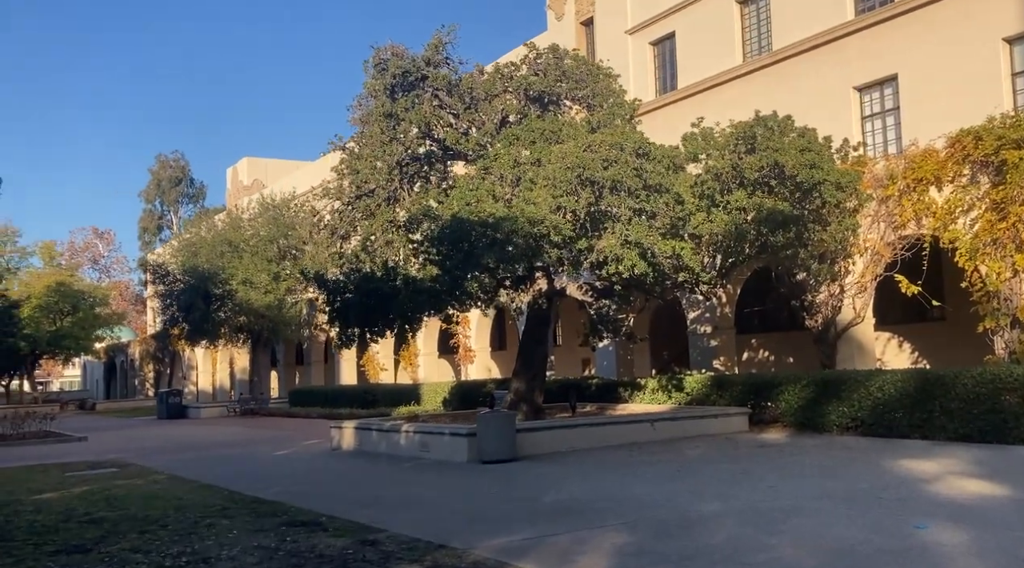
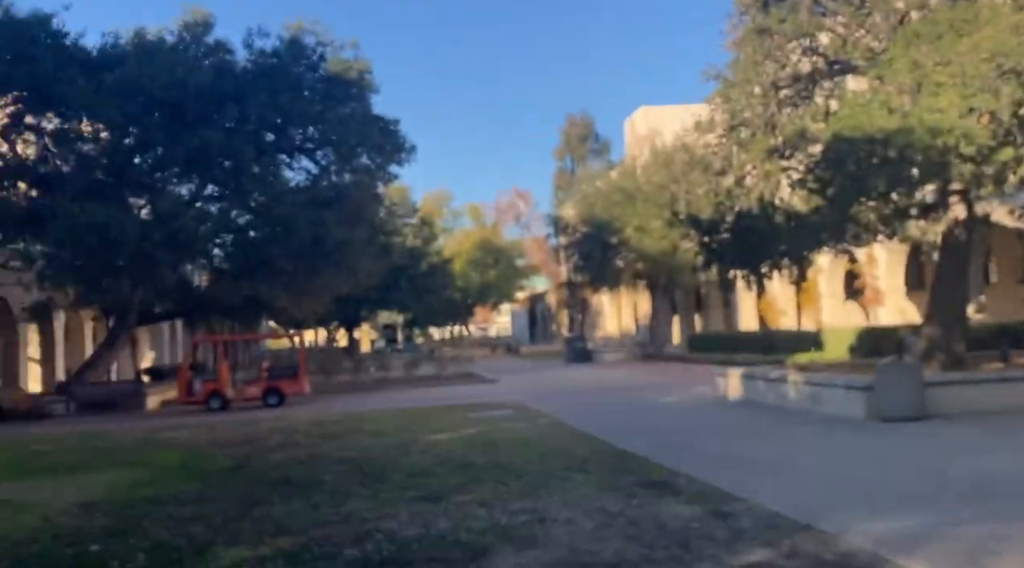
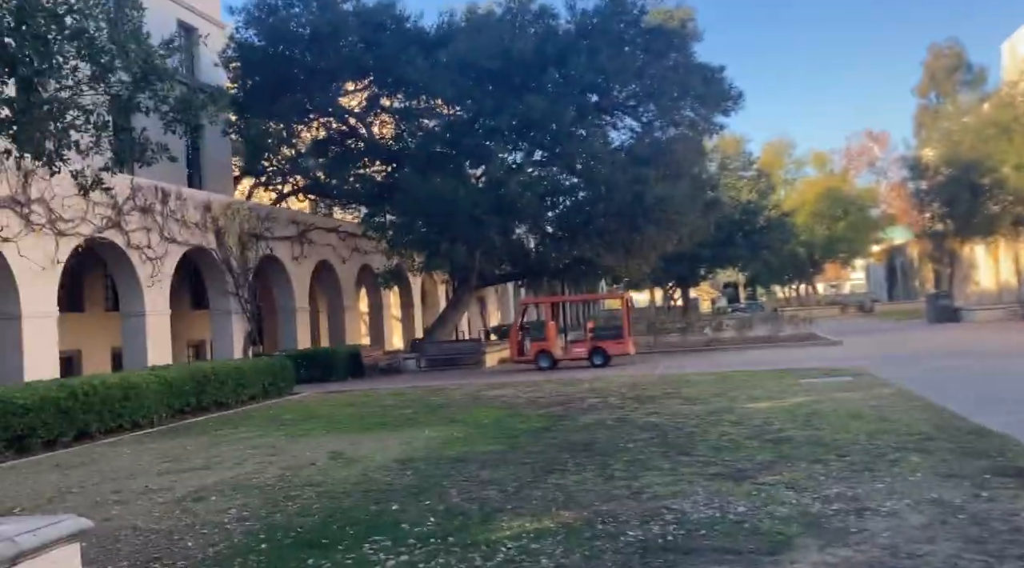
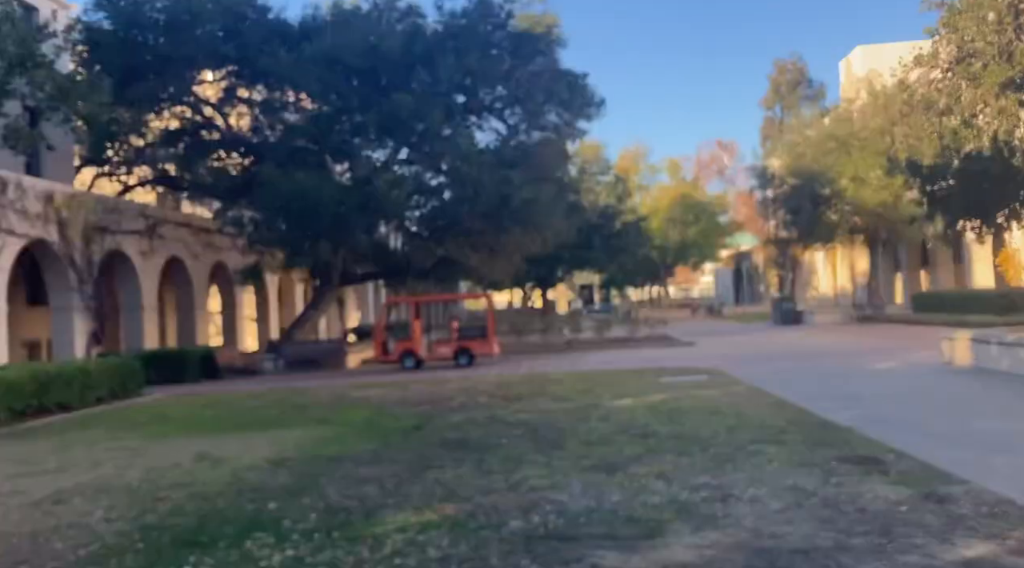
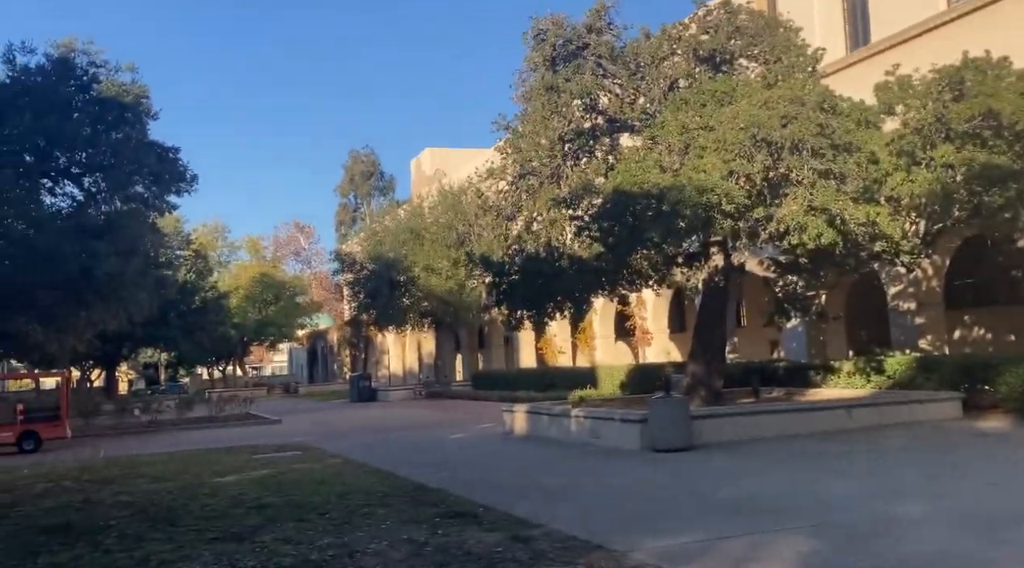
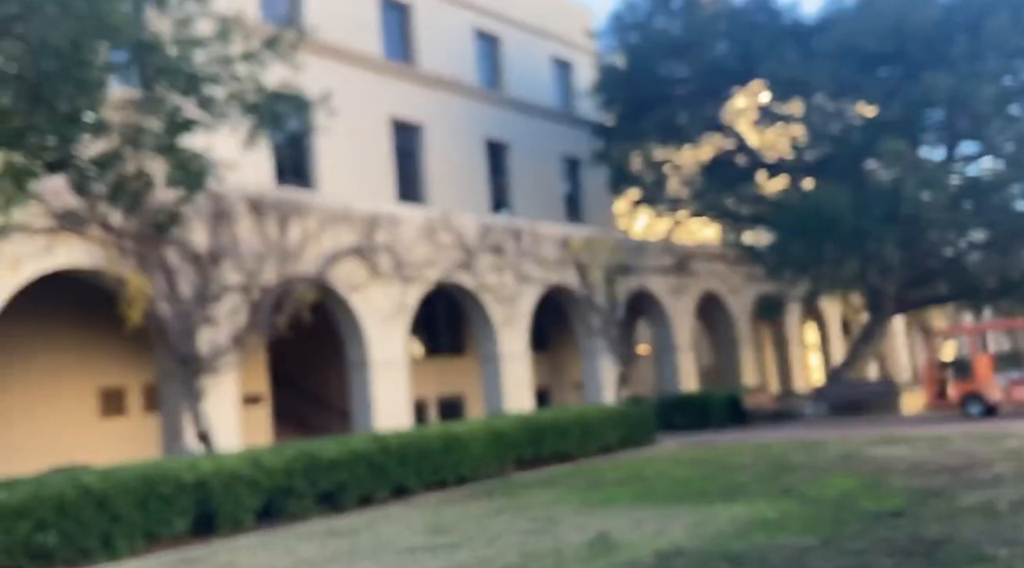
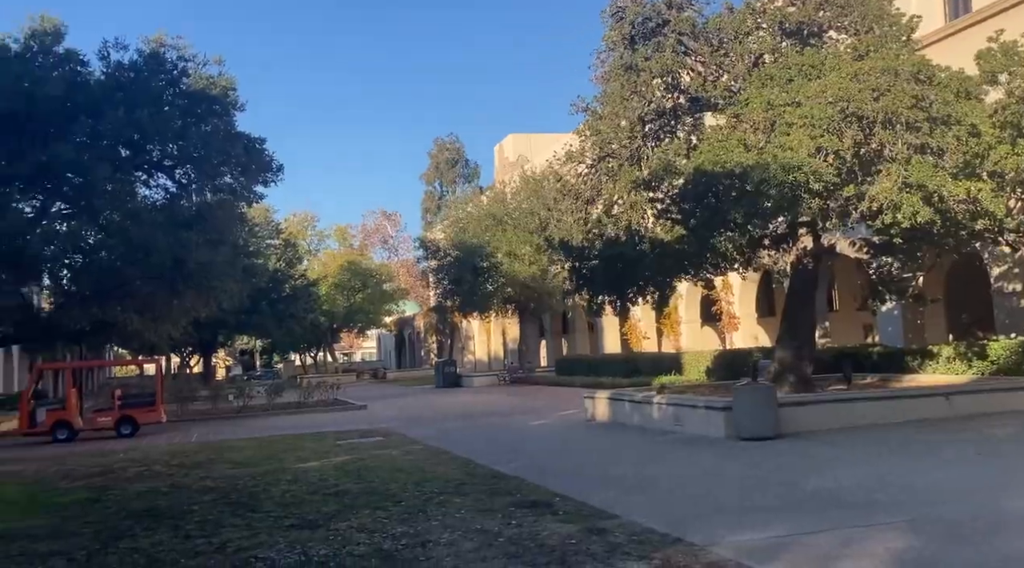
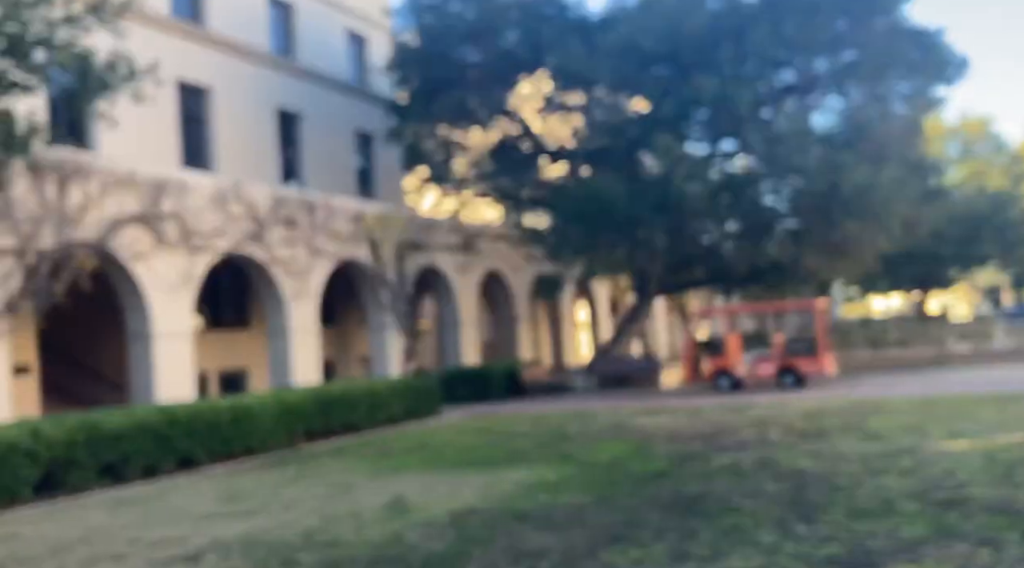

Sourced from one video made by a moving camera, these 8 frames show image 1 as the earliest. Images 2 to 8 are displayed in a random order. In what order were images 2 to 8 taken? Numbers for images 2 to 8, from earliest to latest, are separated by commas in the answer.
5, 7, 2, 4, 3, 8, 6
